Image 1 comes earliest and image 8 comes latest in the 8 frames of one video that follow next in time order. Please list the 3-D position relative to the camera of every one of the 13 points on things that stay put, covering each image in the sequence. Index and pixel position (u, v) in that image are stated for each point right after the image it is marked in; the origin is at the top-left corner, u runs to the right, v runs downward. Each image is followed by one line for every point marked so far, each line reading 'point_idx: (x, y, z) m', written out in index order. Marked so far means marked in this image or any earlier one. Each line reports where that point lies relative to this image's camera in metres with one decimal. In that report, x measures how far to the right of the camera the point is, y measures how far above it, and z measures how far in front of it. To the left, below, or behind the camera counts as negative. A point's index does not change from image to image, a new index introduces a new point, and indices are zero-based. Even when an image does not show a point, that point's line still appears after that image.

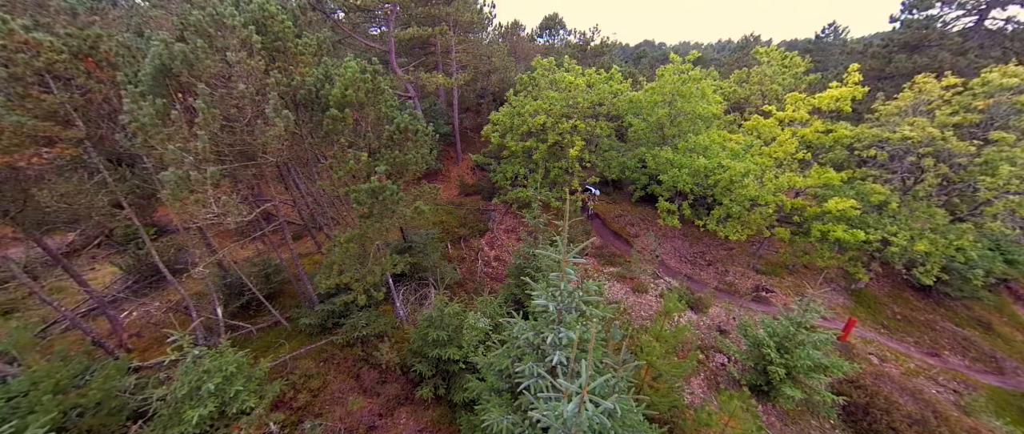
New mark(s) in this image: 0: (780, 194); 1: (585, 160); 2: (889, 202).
0: (+10.3, +0.9, +12.3) m
1: (+3.8, +2.9, +16.4) m
2: (+13.3, +0.5, +11.5) m
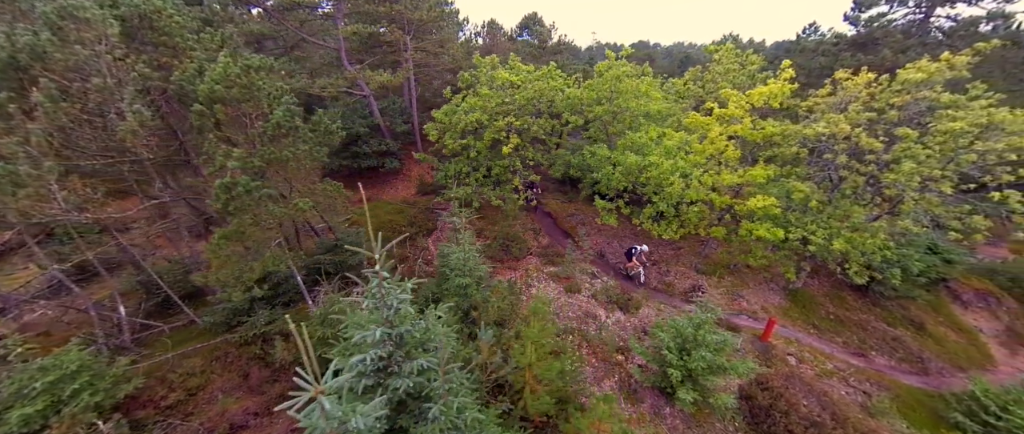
0: (+7.4, +1.0, +12.1) m
1: (+0.8, +2.9, +16.3) m
2: (+10.3, +0.6, +11.3) m
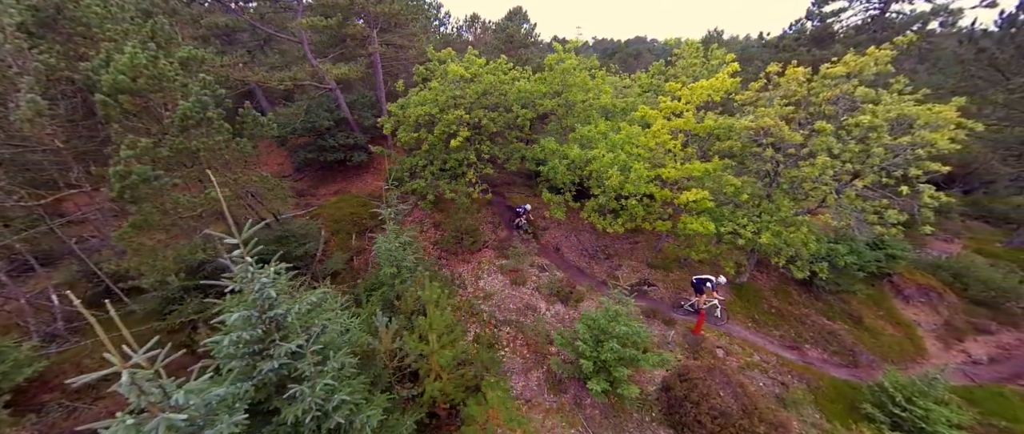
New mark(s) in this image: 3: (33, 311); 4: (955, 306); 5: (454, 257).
0: (+5.0, +1.2, +12.2) m
1: (-1.5, +3.3, +16.3) m
2: (+8.0, +0.8, +11.4) m
3: (-15.3, -3.0, +10.4) m
4: (+19.1, -3.8, +14.1) m
5: (-2.8, -2.0, +16.2) m
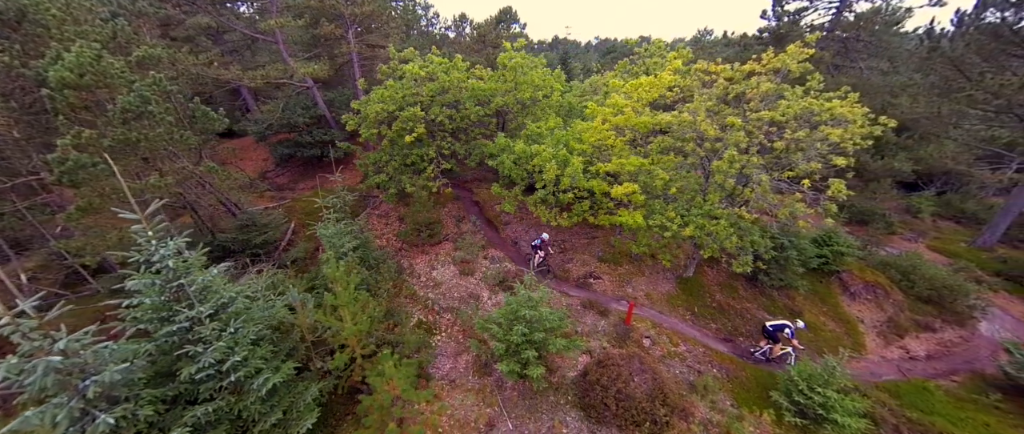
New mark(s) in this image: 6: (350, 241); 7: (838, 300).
0: (+2.8, +1.5, +12.6) m
1: (-3.6, +3.6, +16.9) m
2: (+5.7, +1.0, +11.7) m
3: (-17.6, -2.5, +11.3) m
4: (+16.8, -3.7, +14.1) m
5: (-5.0, -1.7, +16.8) m
6: (-6.1, -0.9, +12.1) m
7: (+14.3, -3.6, +14.2) m
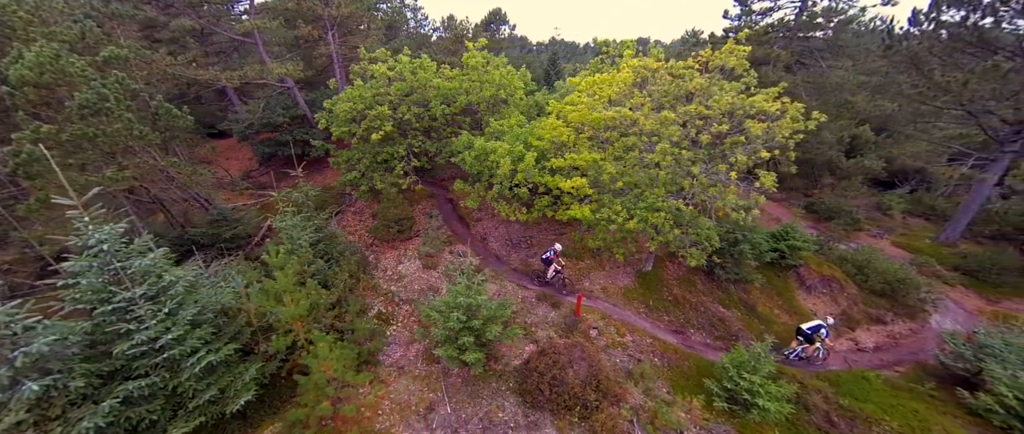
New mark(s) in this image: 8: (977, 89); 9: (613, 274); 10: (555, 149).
0: (+1.0, +1.7, +13.0) m
1: (-5.3, +3.8, +17.3) m
2: (+3.9, +1.3, +12.0) m
3: (-19.4, -2.3, +11.9) m
4: (+15.0, -3.5, +14.3) m
5: (-6.7, -1.4, +17.2) m
6: (-7.9, -0.7, +12.5) m
7: (+12.5, -3.4, +14.5) m
8: (+18.3, +5.1, +13.0) m
9: (+4.6, -2.6, +14.9) m
10: (+1.7, +2.8, +13.3) m
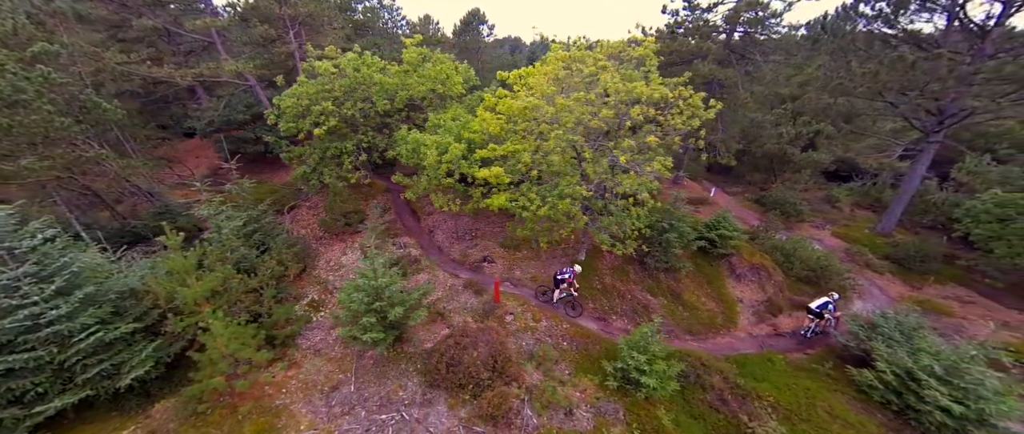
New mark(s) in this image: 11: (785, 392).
0: (-2.0, +2.1, +13.3) m
1: (-8.3, +4.2, +17.7) m
2: (+0.9, +1.7, +12.4) m
3: (-22.4, -1.9, +12.3) m
4: (+12.0, -3.0, +14.6) m
5: (-9.7, -1.1, +17.5) m
6: (-10.9, -0.3, +12.9) m
7: (+9.5, -2.9, +14.8) m
8: (+15.3, +5.6, +13.3) m
9: (+1.6, -2.1, +15.2) m
10: (-1.3, +3.2, +13.6) m
11: (+8.4, -5.4, +10.0) m
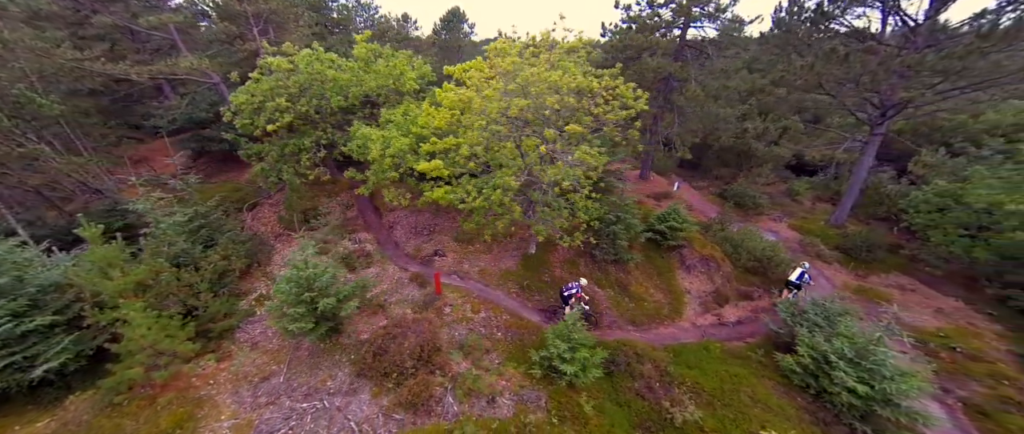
0: (-4.3, +2.4, +13.4) m
1: (-10.7, +4.4, +17.7) m
2: (-1.3, +2.0, +12.5) m
3: (-24.6, -1.8, +12.1) m
4: (+9.8, -2.6, +14.7) m
5: (-12.0, -0.9, +17.5) m
6: (-13.1, -0.1, +12.8) m
7: (+7.3, -2.6, +14.9) m
8: (+13.0, +6.0, +13.5) m
9: (-0.6, -1.8, +15.3) m
10: (-3.6, +3.5, +13.7) m
11: (+6.2, -5.0, +10.1) m
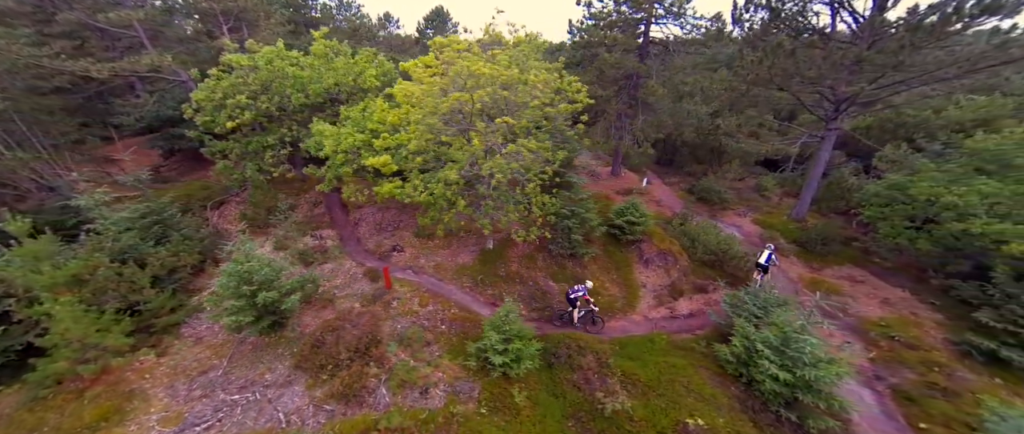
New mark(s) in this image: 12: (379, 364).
0: (-6.2, +2.6, +13.4) m
1: (-12.6, +4.6, +17.7) m
2: (-3.3, +2.2, +12.5) m
3: (-26.5, -1.7, +12.0) m
4: (+7.9, -2.3, +14.8) m
5: (-13.9, -0.7, +17.5) m
6: (-15.0, +0.1, +12.8) m
7: (+5.4, -2.3, +15.0) m
8: (+11.1, +6.3, +13.6) m
9: (-2.5, -1.6, +15.3) m
10: (-5.5, +3.7, +13.7) m
11: (+4.3, -4.7, +10.2) m
12: (-3.8, -4.3, +9.6) m
